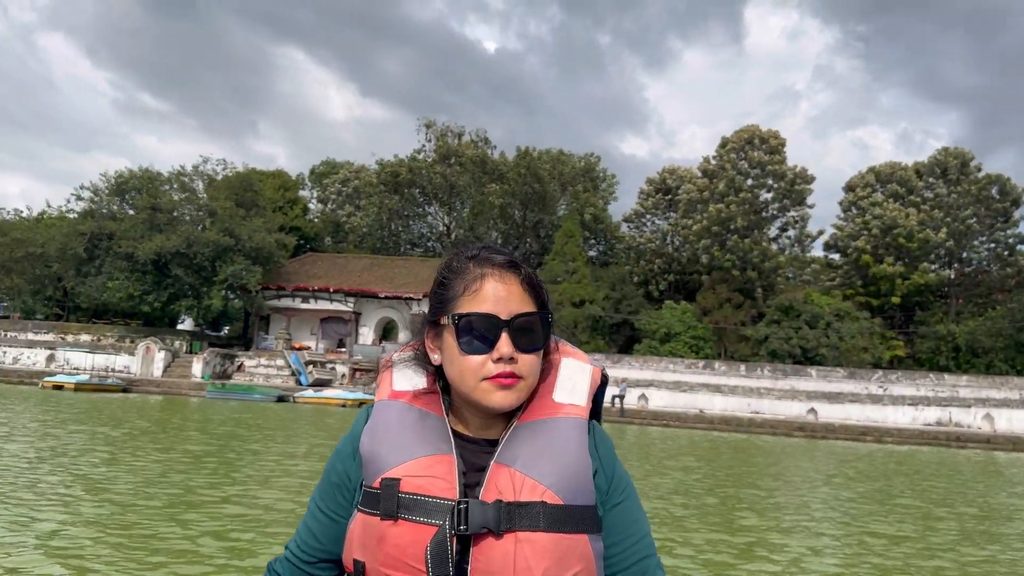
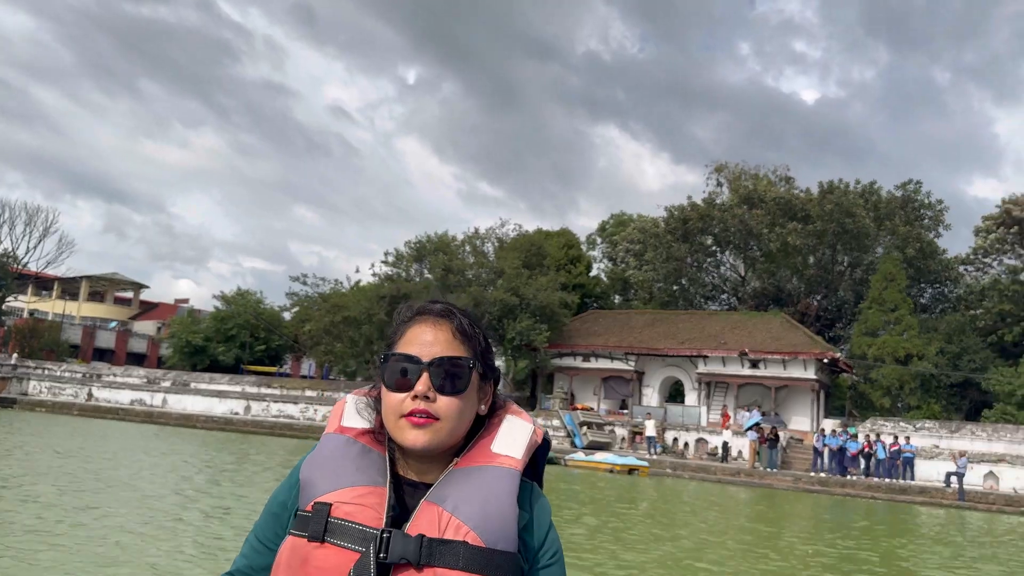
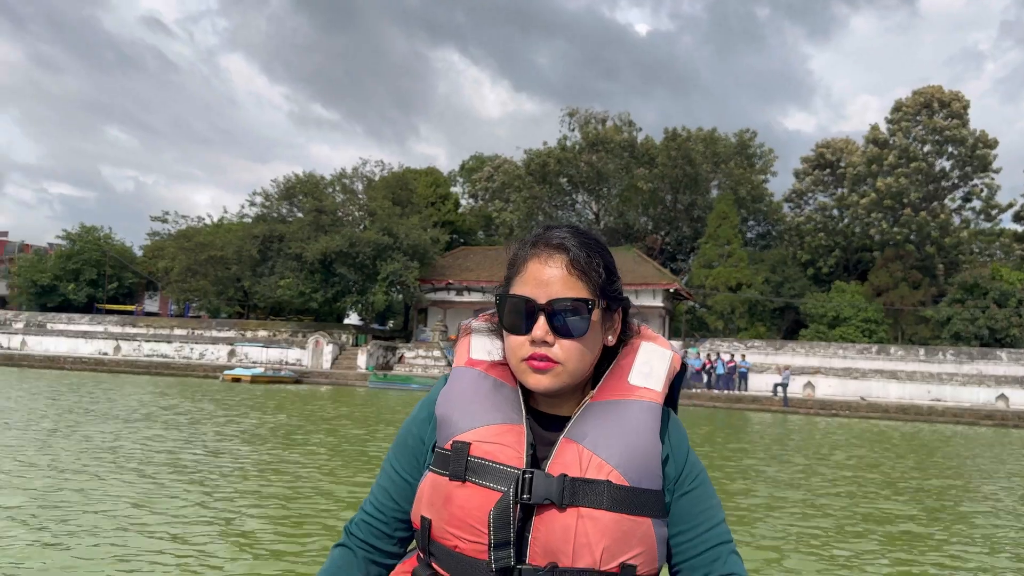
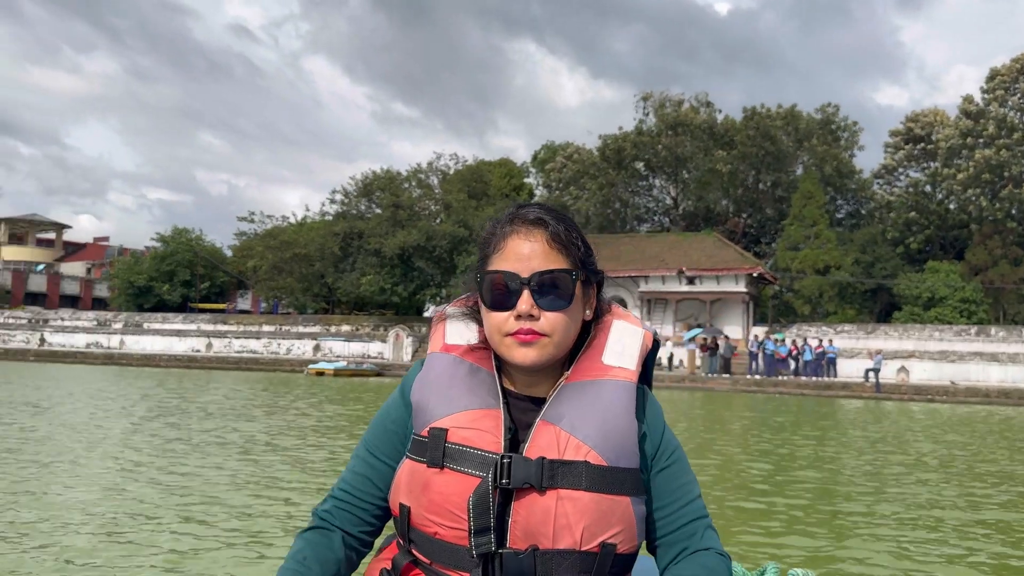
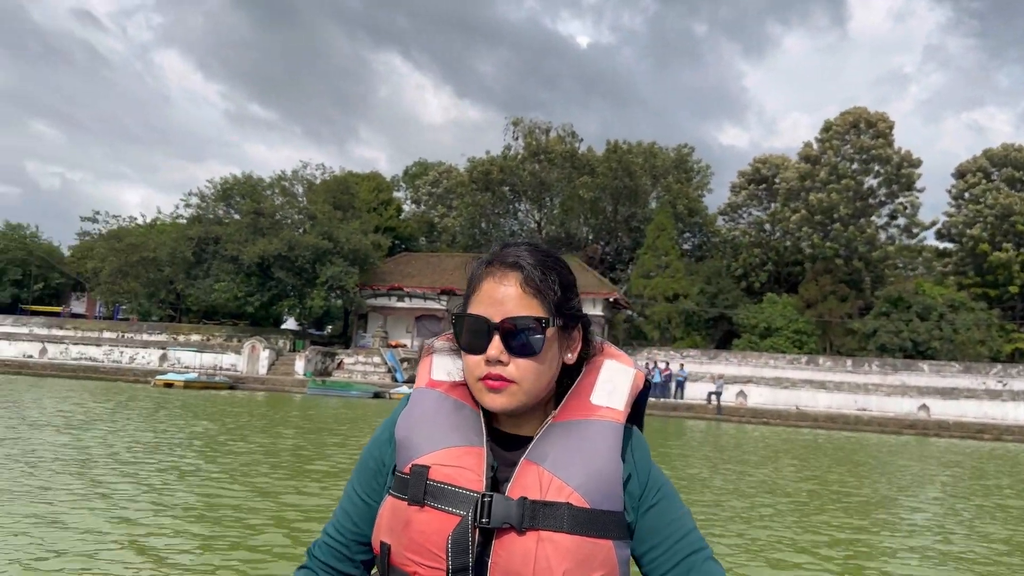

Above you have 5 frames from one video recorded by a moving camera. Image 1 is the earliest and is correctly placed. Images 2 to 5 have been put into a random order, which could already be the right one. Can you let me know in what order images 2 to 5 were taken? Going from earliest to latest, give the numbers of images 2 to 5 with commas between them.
5, 3, 4, 2
